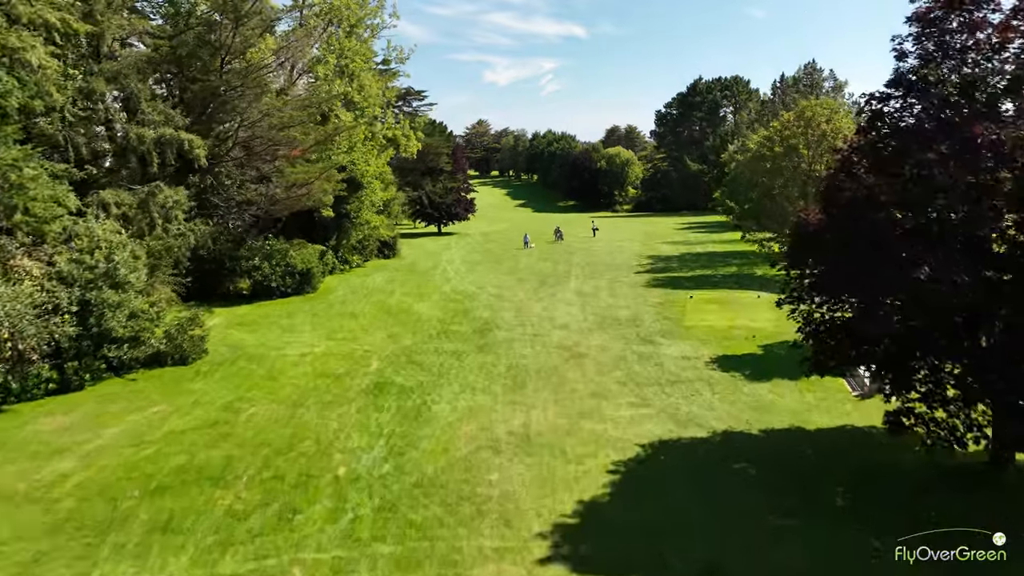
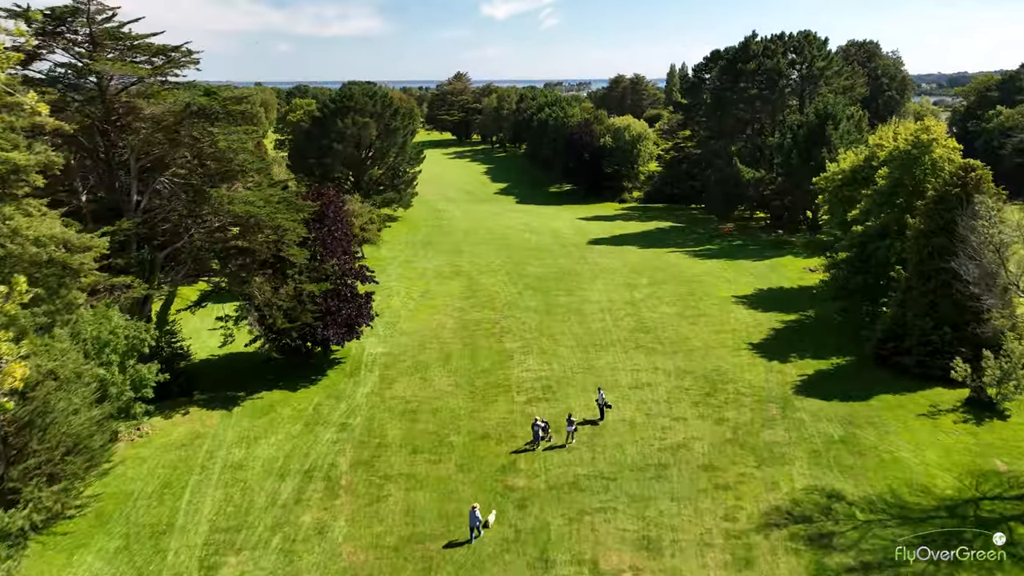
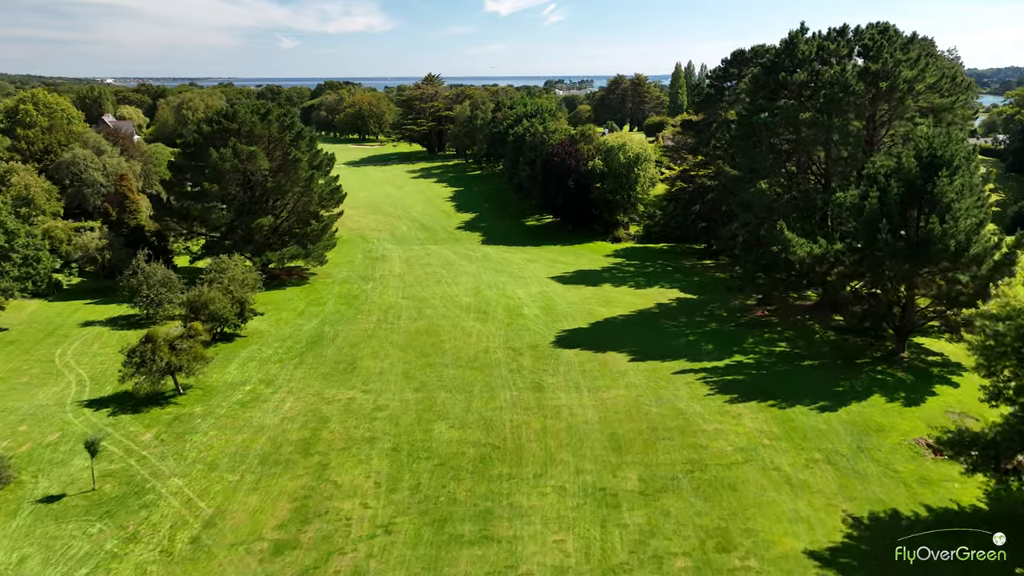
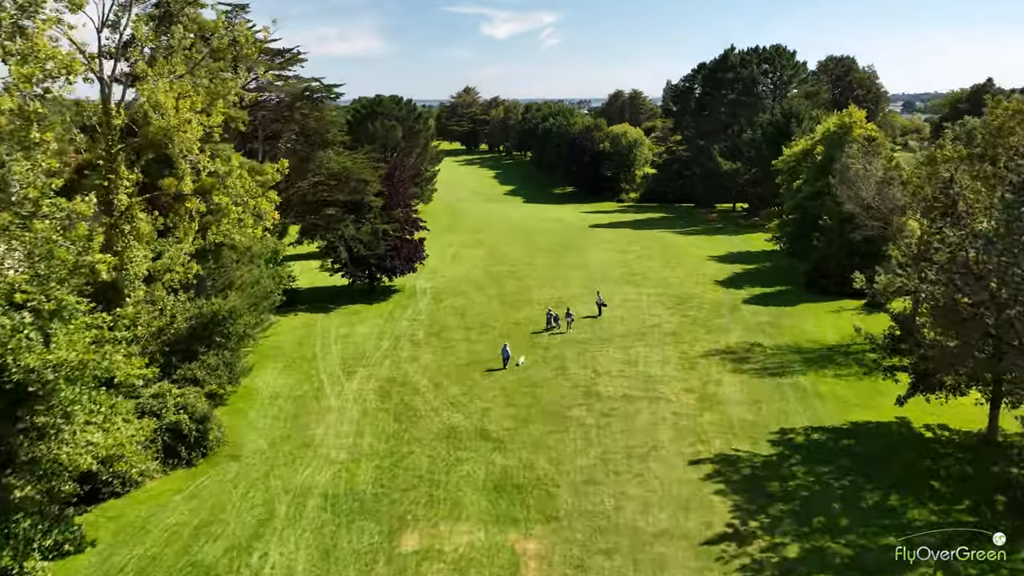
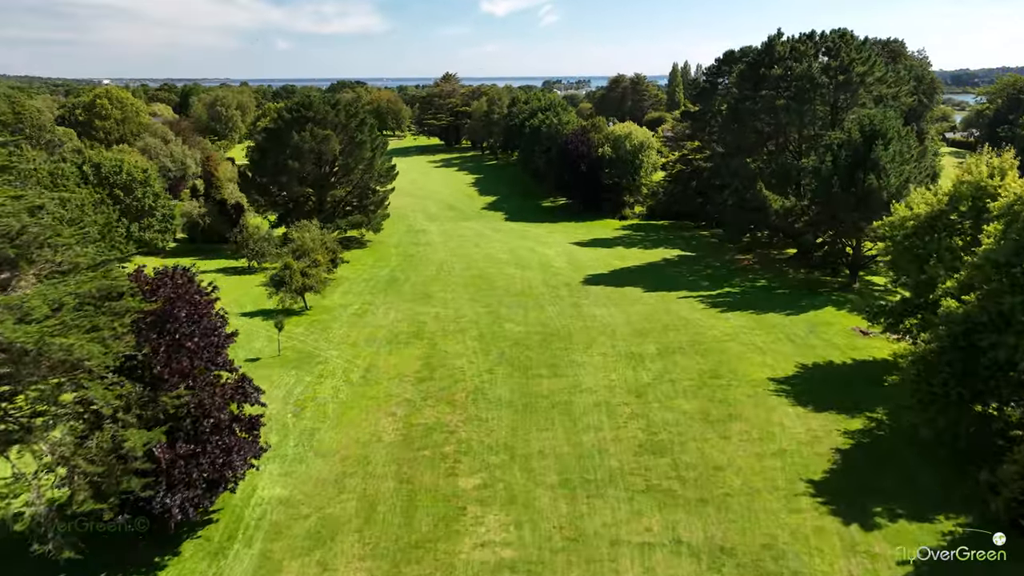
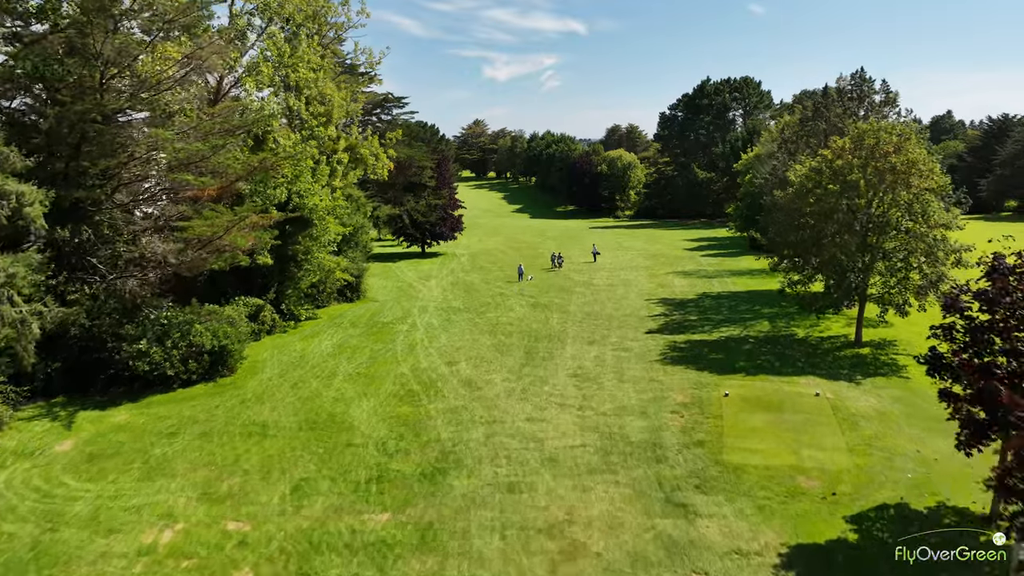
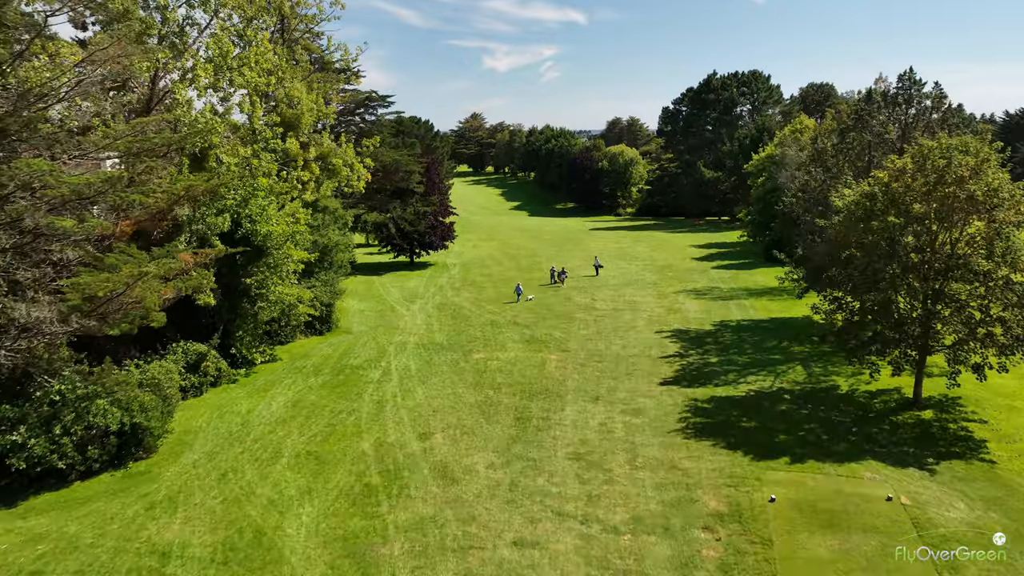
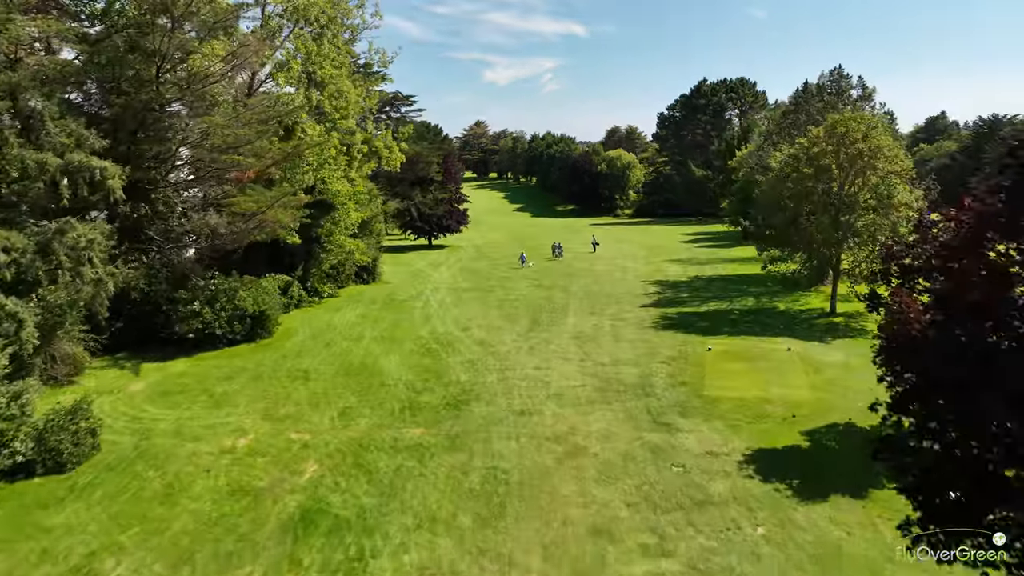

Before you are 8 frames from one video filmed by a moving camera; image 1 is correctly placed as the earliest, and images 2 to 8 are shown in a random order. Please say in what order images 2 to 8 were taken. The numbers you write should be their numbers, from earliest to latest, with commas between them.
8, 6, 7, 4, 2, 5, 3
